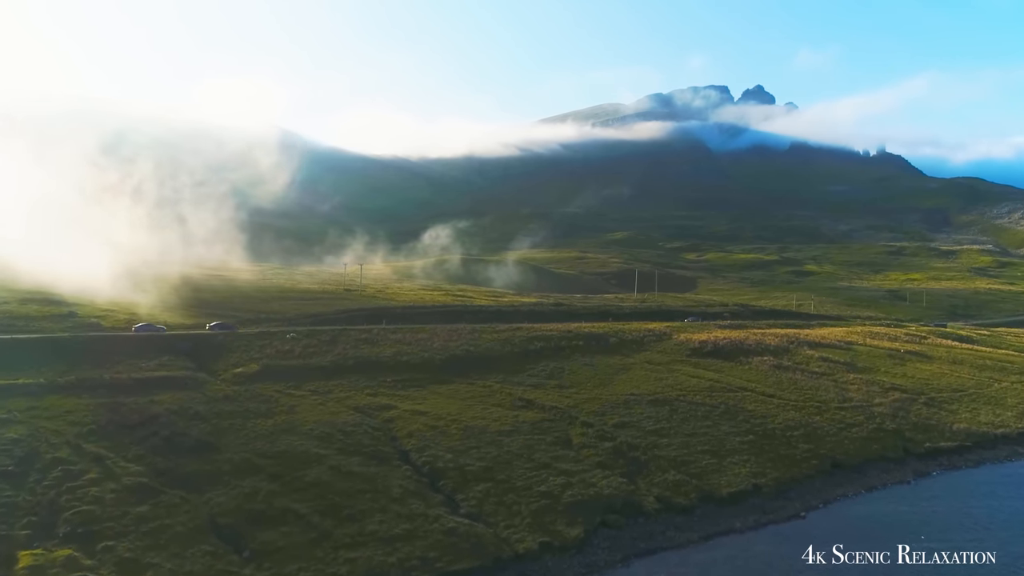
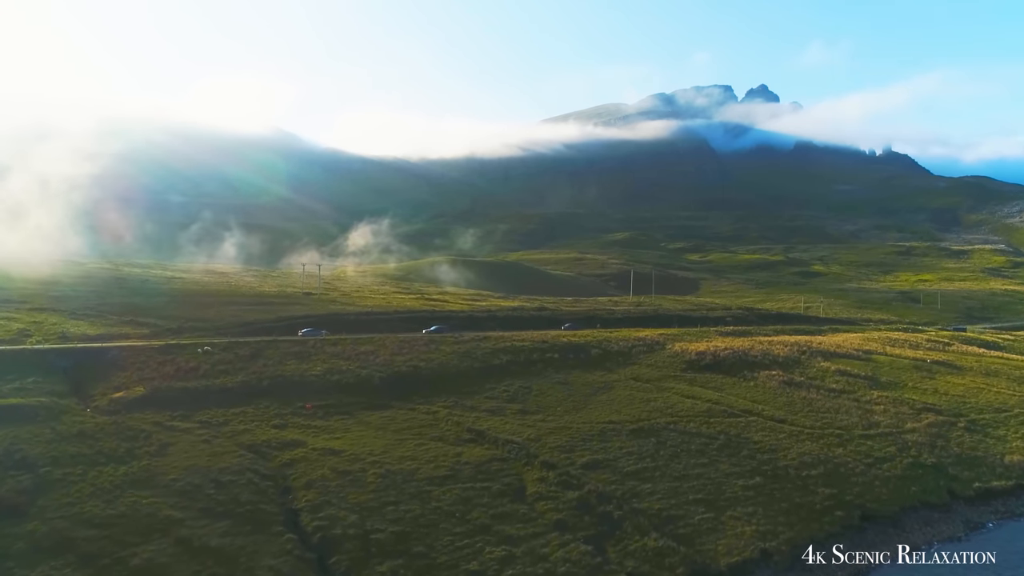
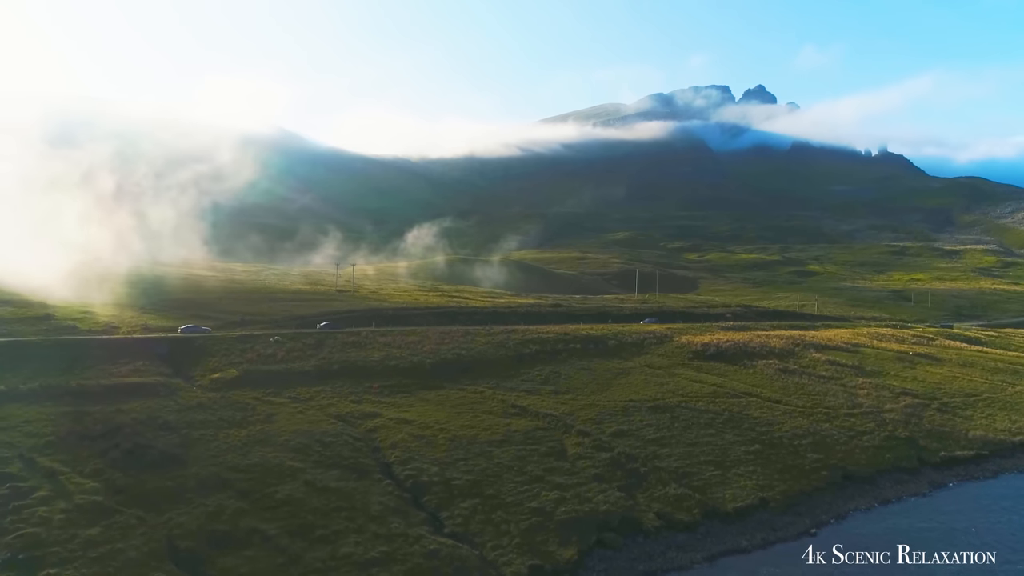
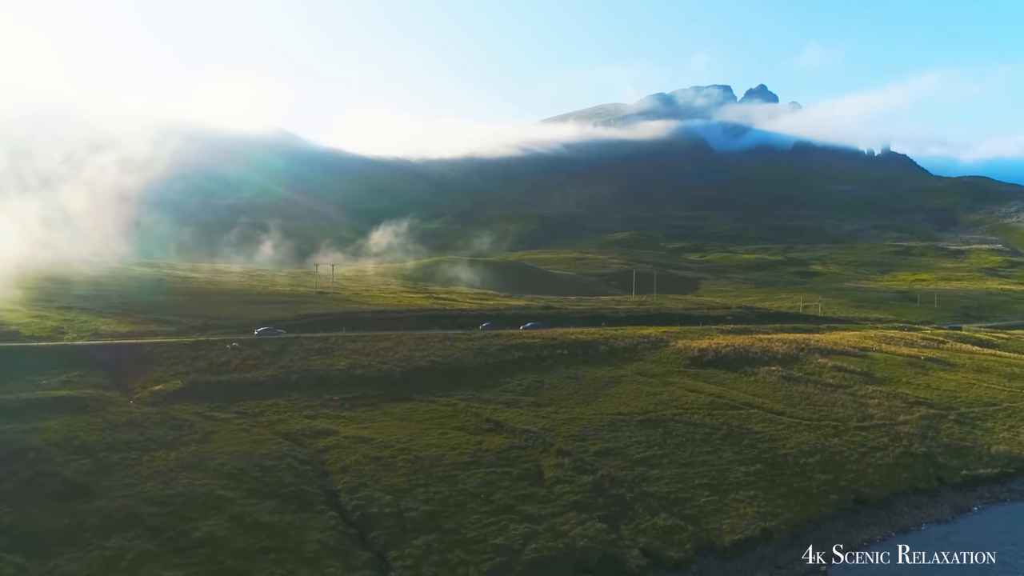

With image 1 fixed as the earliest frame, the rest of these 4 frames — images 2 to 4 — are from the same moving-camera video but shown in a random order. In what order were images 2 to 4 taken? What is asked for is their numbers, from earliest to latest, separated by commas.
3, 4, 2
